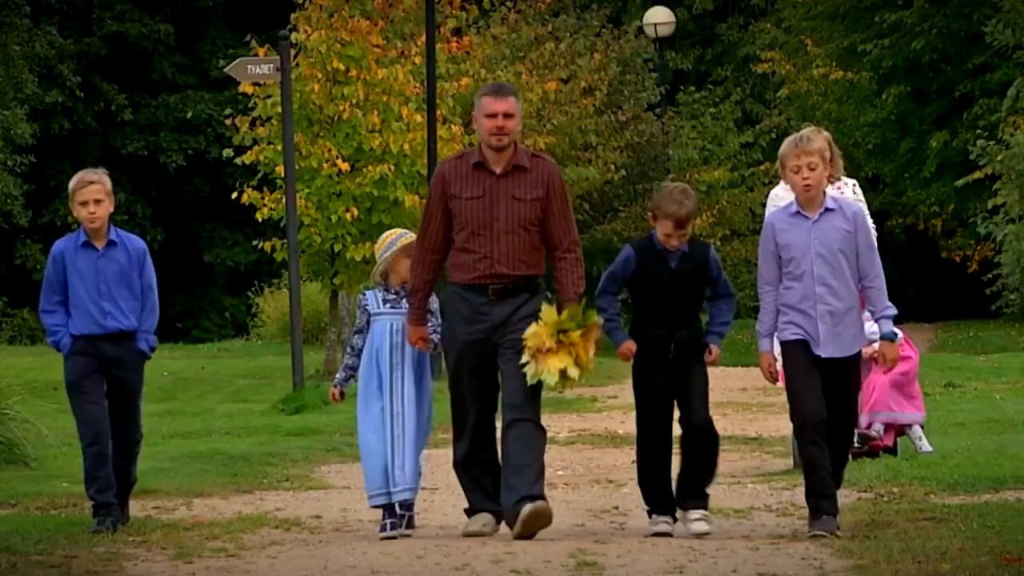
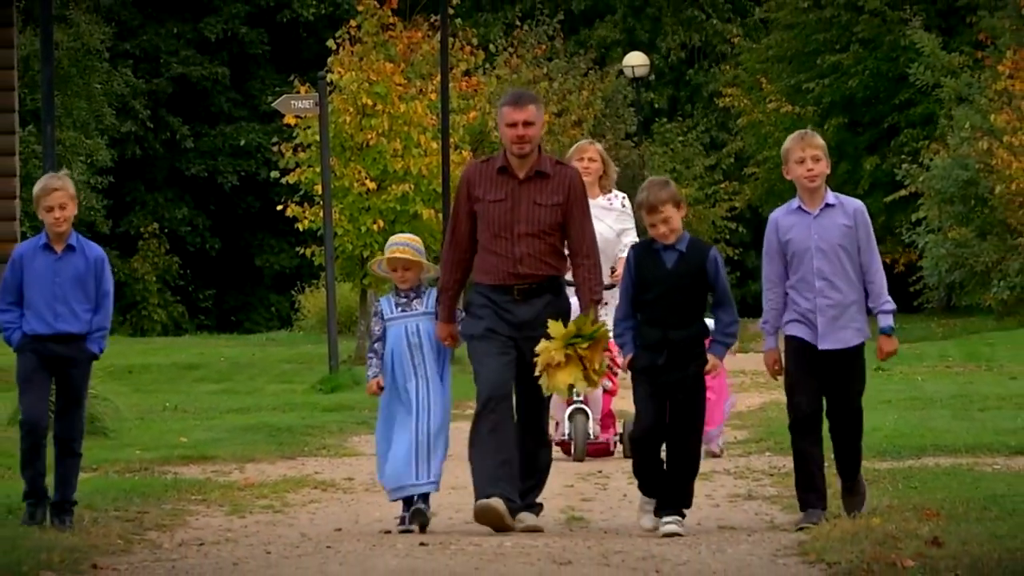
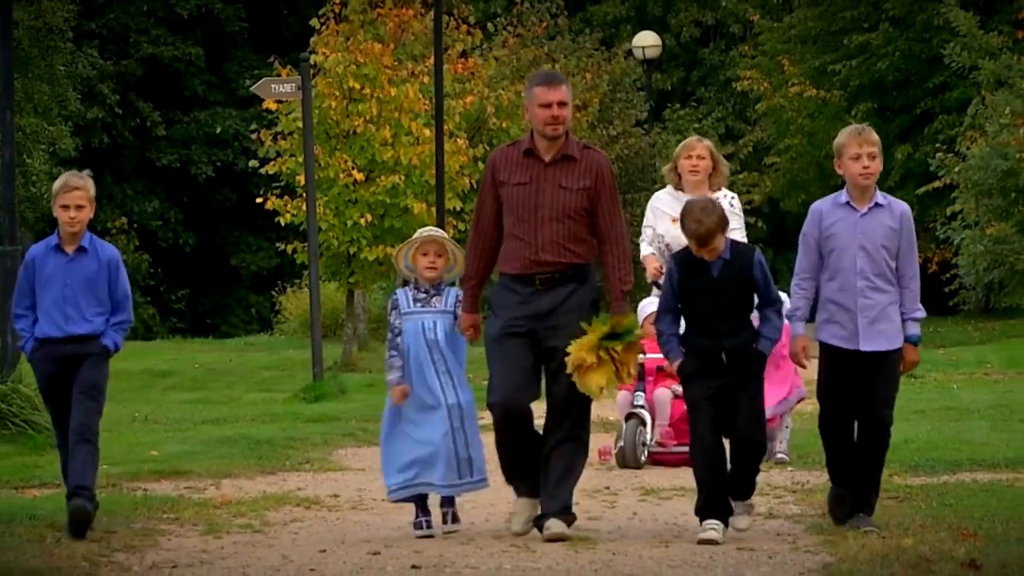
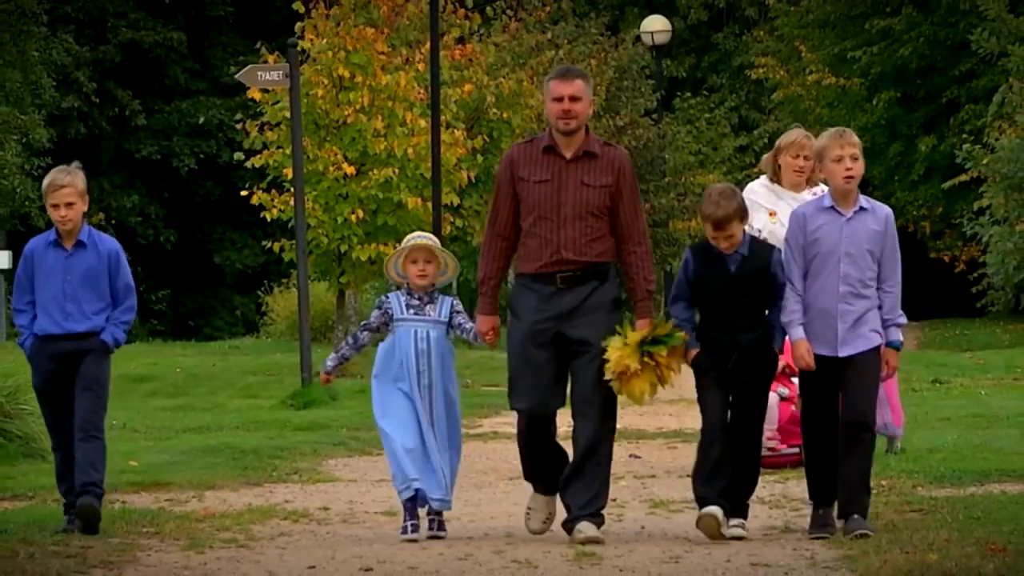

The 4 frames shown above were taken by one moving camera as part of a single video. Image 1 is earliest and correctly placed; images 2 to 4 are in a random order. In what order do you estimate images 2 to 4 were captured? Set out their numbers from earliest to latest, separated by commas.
4, 3, 2
